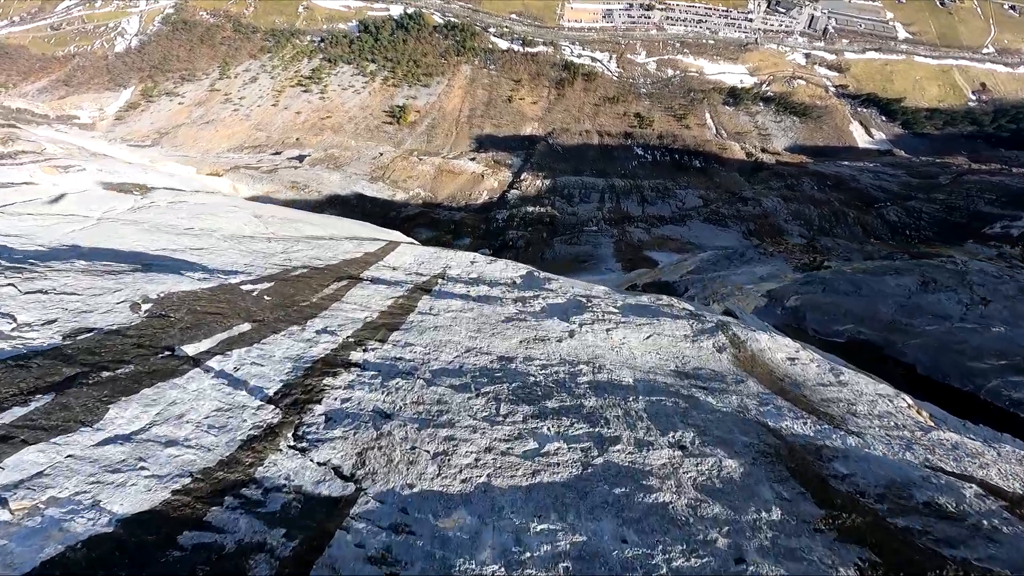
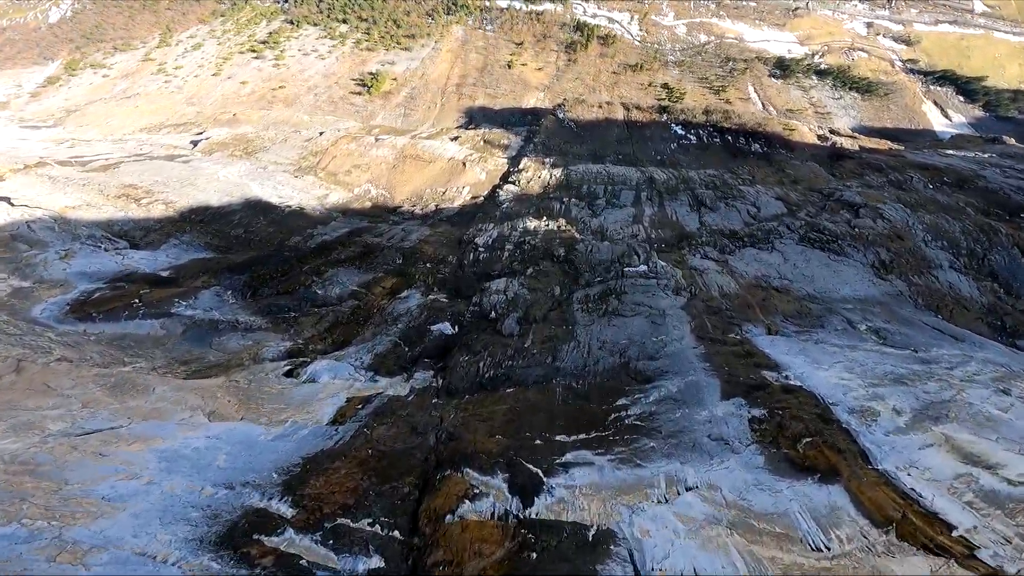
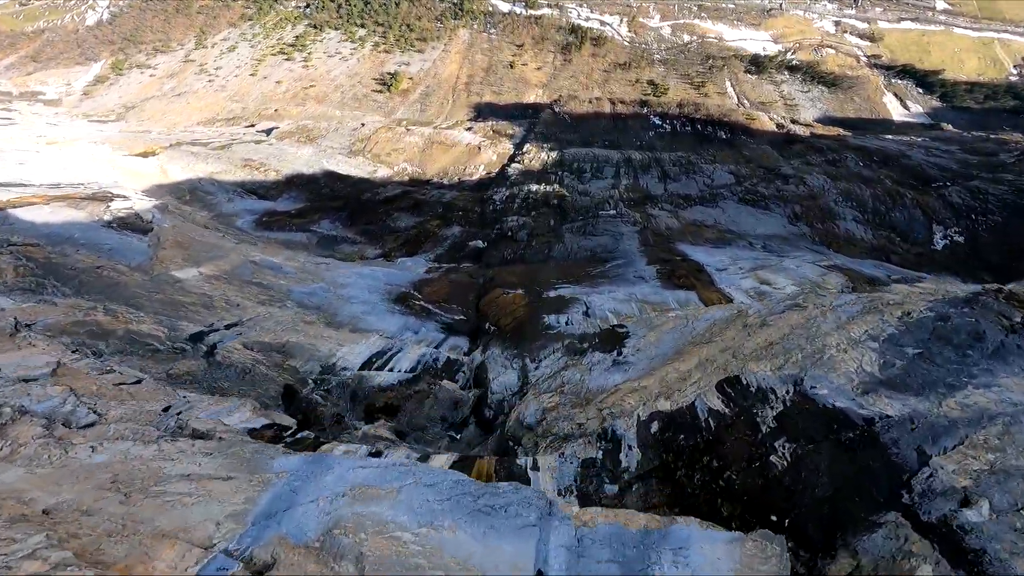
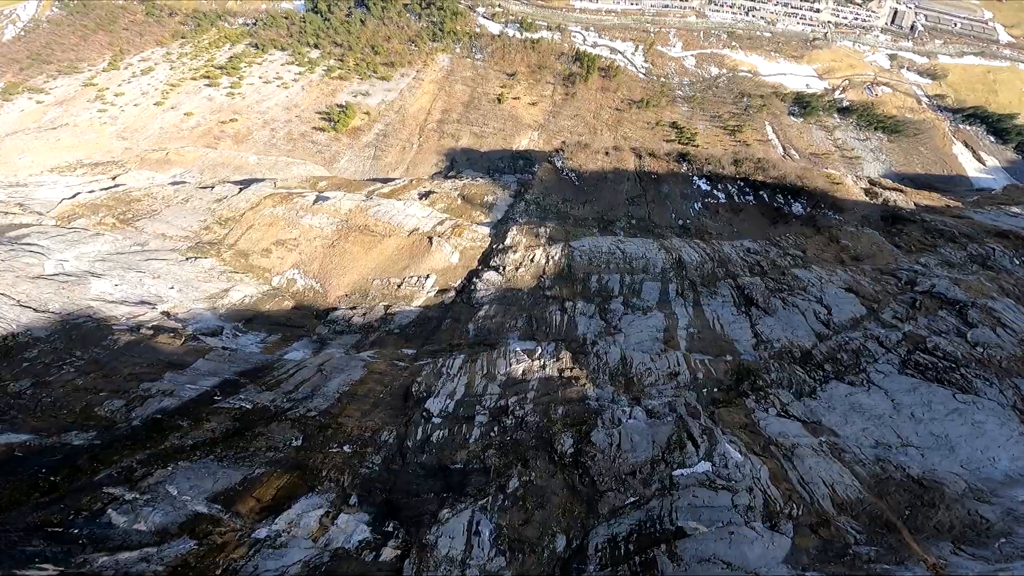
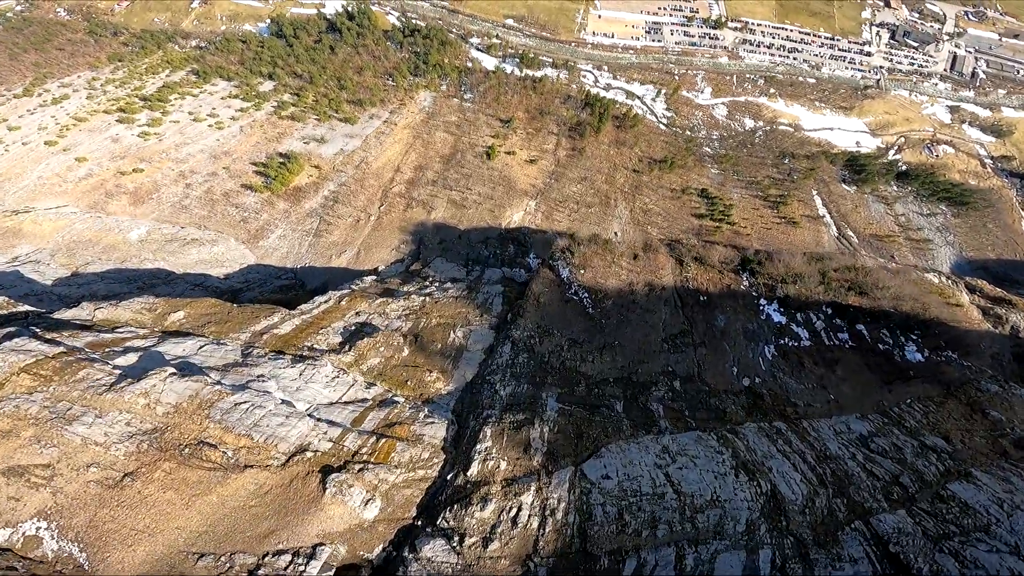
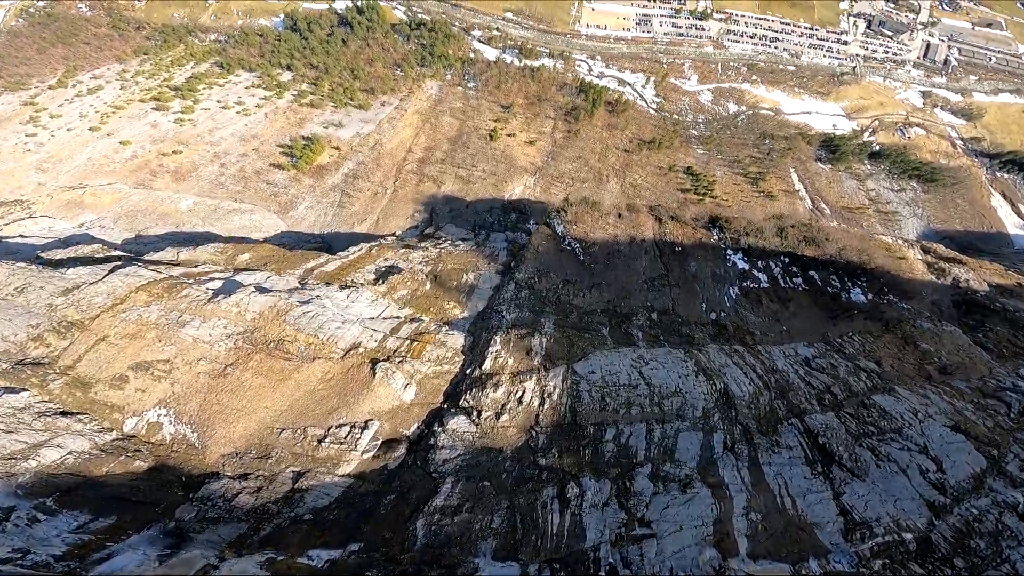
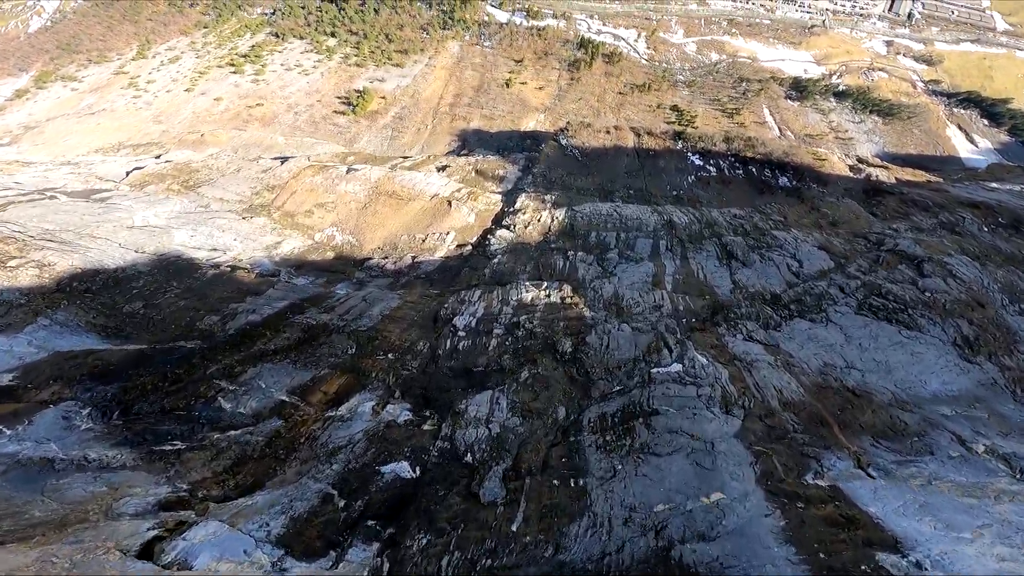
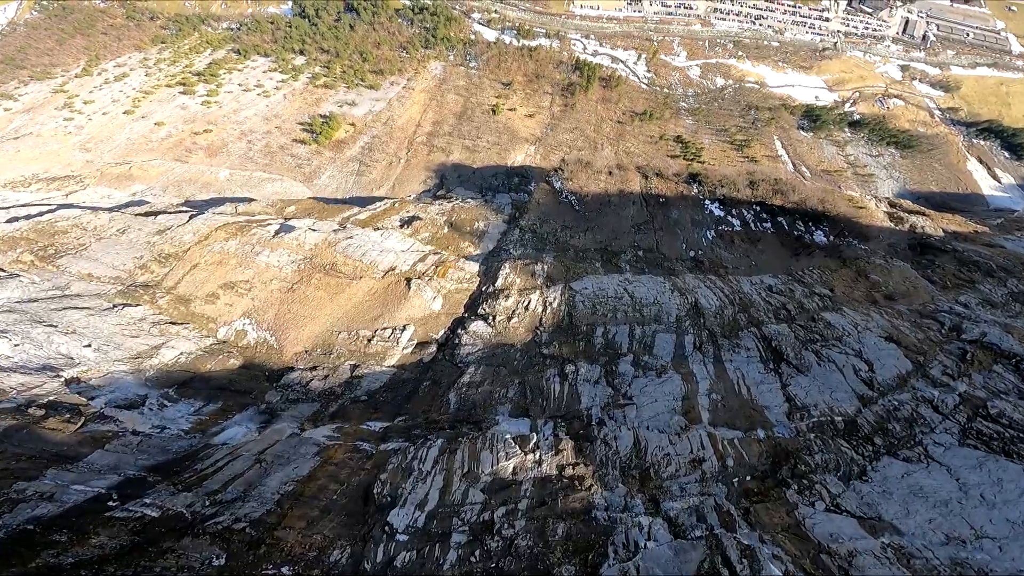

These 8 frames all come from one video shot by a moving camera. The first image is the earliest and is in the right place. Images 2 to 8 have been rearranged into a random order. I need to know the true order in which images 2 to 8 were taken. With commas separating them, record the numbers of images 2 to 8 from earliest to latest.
3, 2, 7, 4, 8, 6, 5
